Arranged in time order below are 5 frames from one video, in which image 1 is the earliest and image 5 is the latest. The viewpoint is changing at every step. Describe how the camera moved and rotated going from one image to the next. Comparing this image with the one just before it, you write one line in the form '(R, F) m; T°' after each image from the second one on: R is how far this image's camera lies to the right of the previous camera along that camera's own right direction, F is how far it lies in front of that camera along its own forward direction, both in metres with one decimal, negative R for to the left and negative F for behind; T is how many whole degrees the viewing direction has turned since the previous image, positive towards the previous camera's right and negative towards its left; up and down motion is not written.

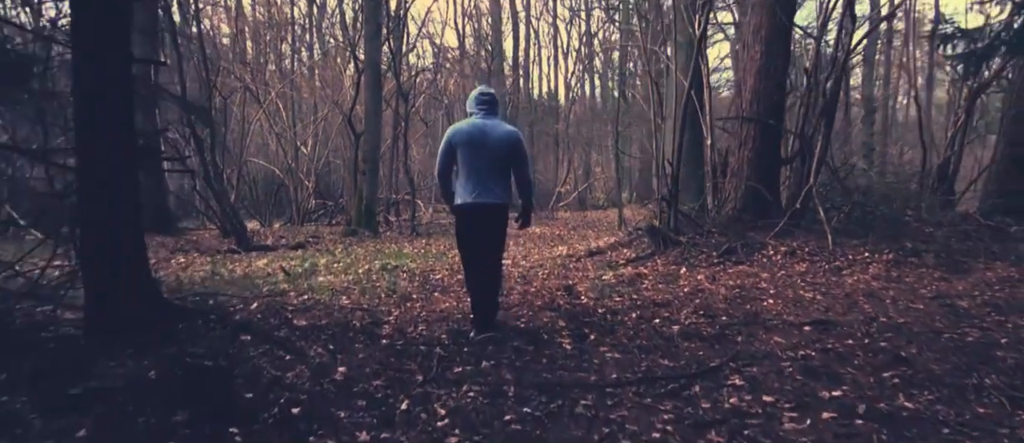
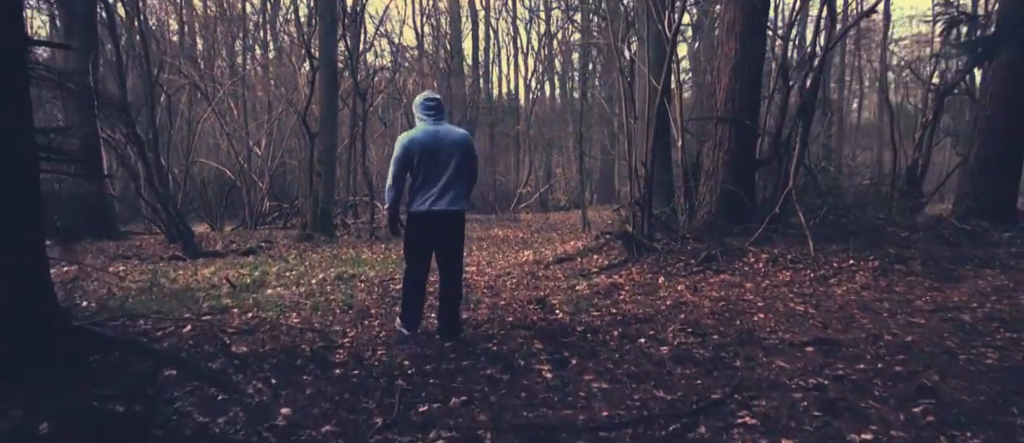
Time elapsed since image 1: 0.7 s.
(-0.1, +0.6) m; +3°
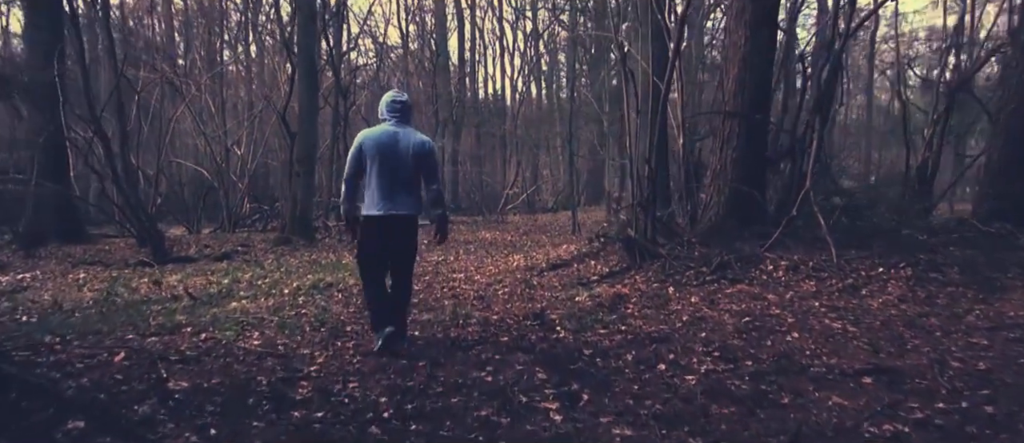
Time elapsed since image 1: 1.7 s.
(-0.1, +0.8) m; +1°
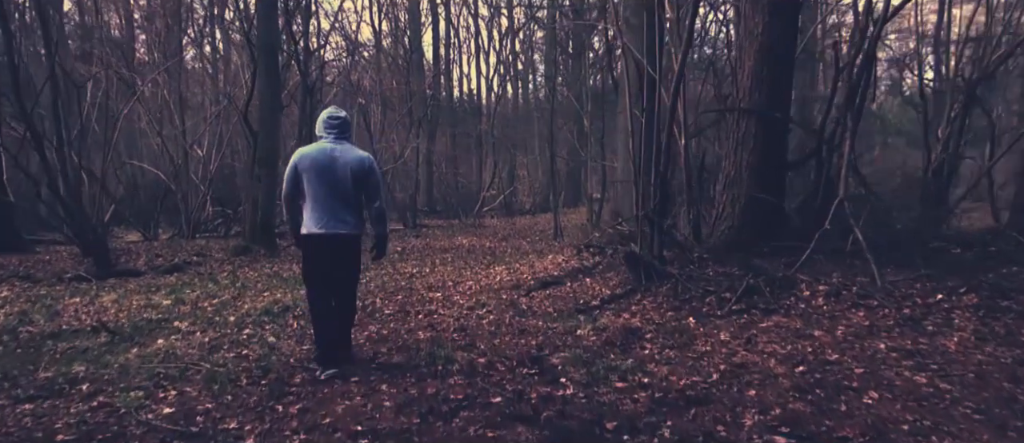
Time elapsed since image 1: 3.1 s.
(-0.1, +1.3) m; +2°
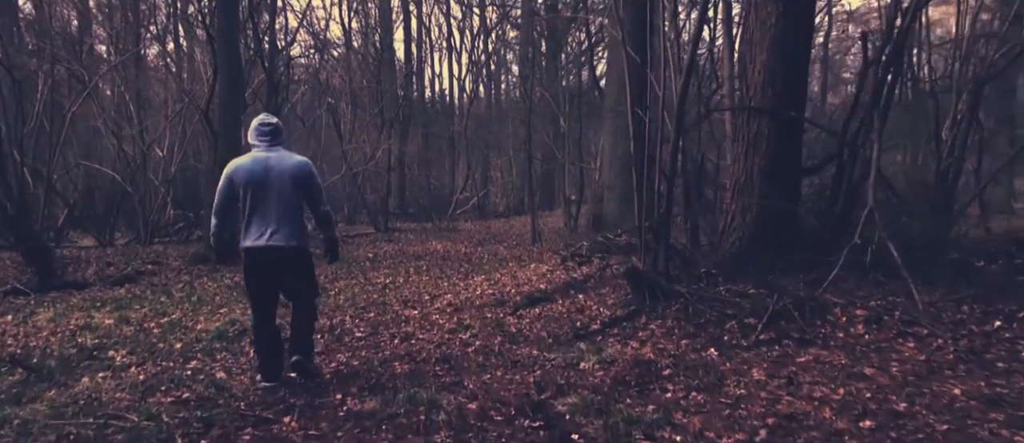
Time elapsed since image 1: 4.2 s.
(-0.2, +0.9) m; +2°
